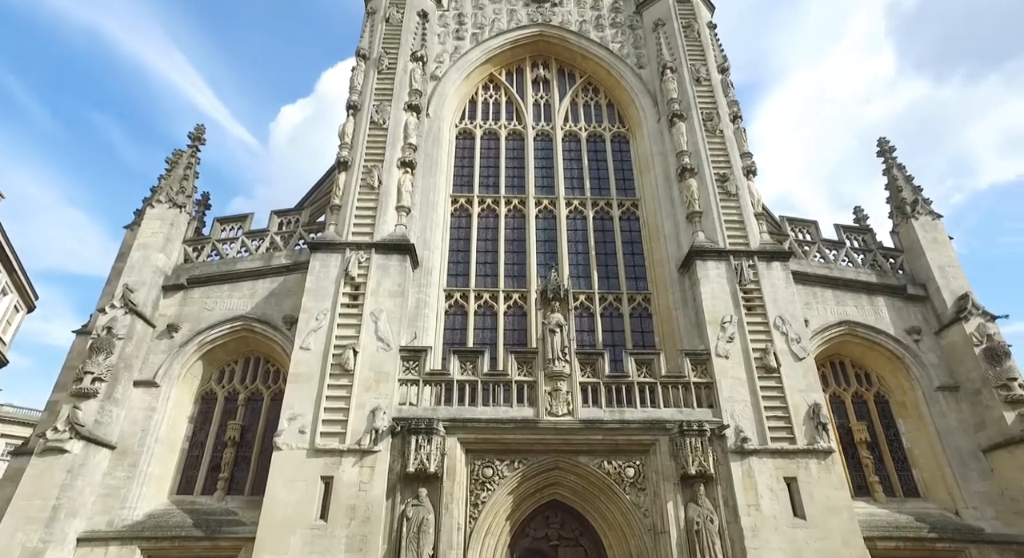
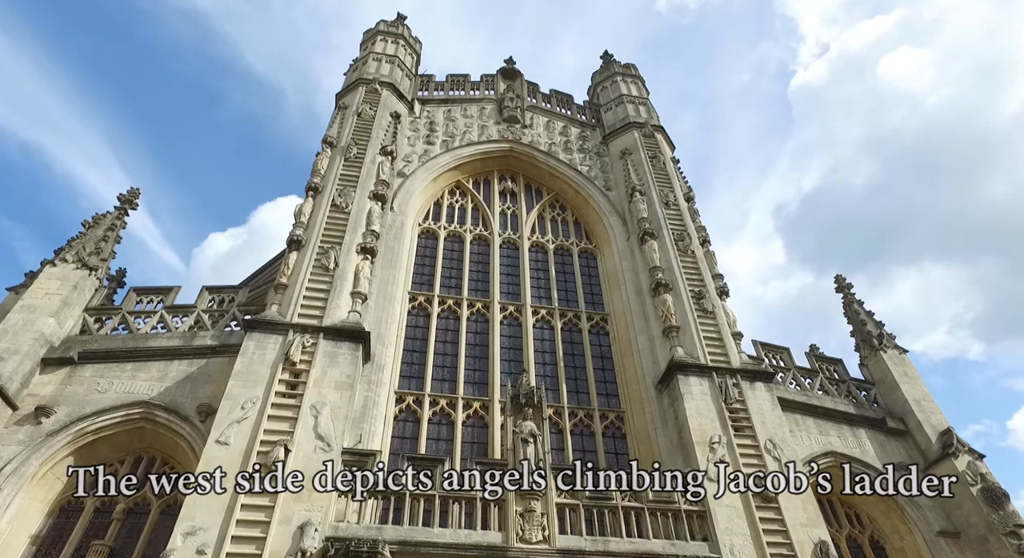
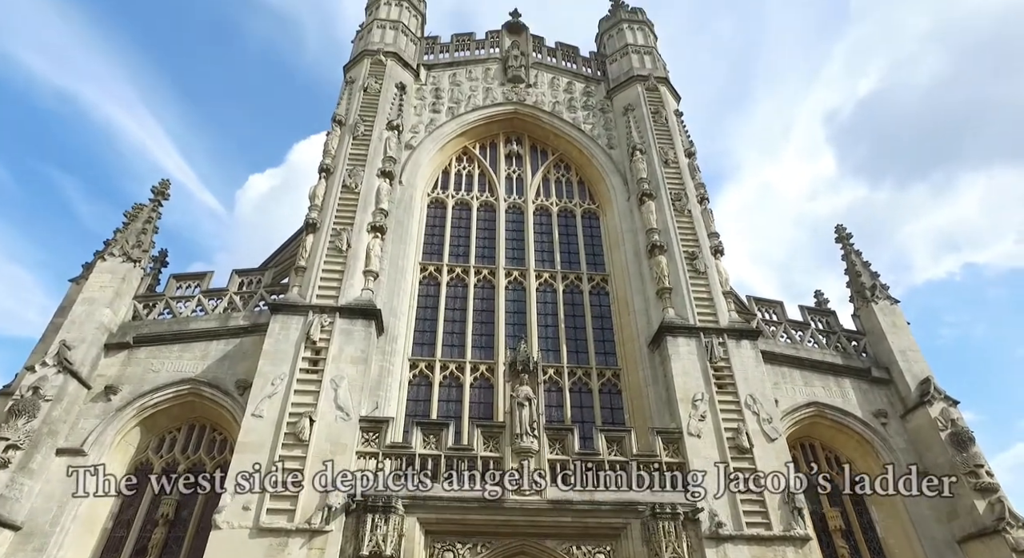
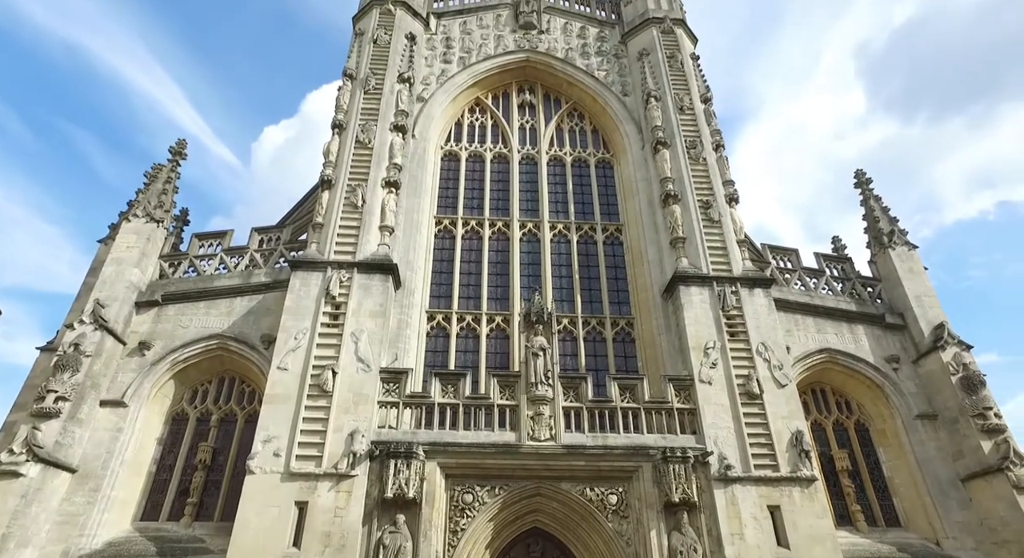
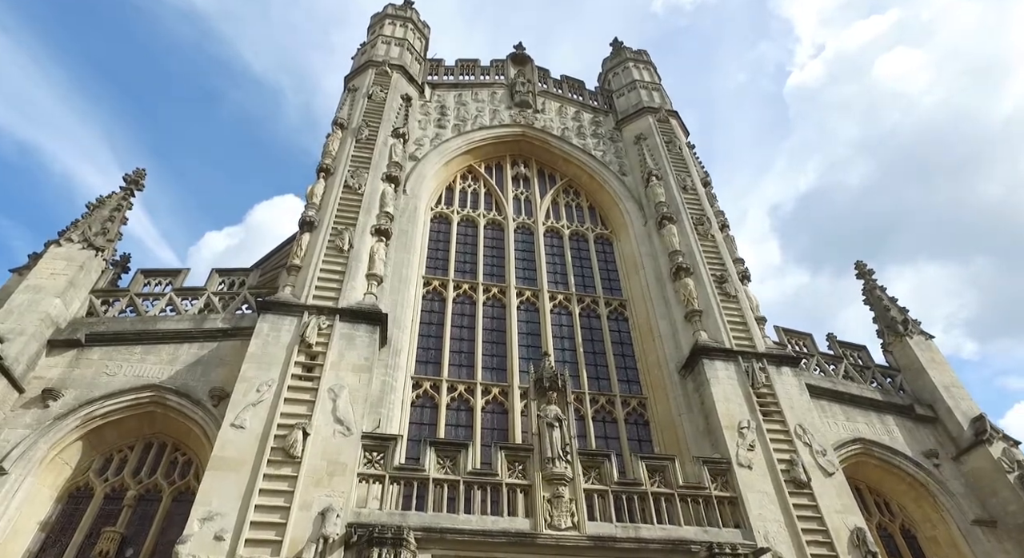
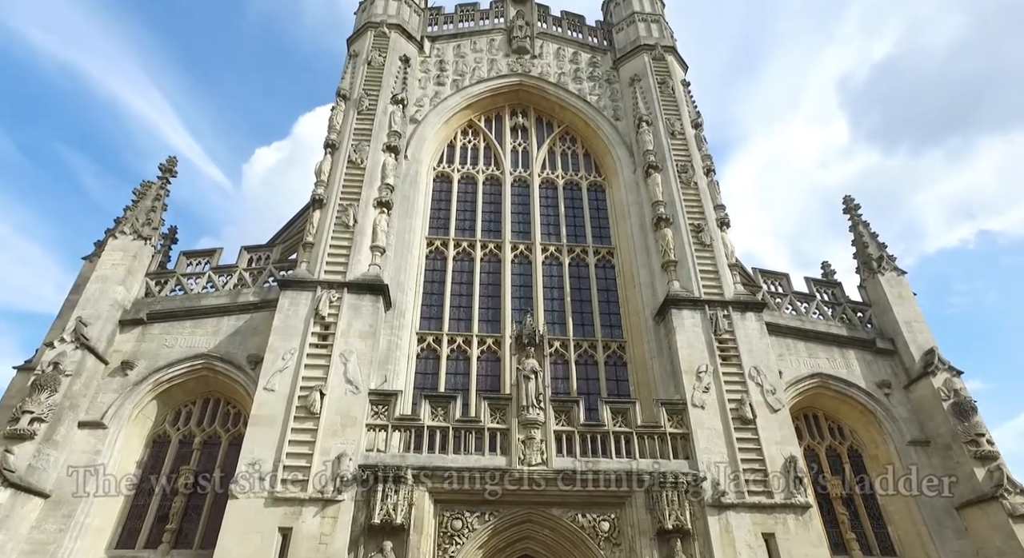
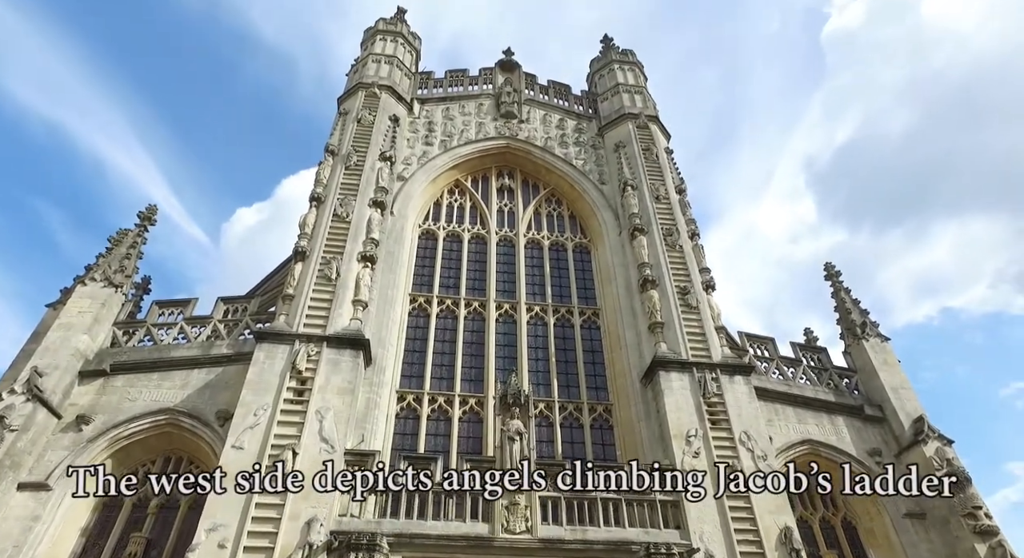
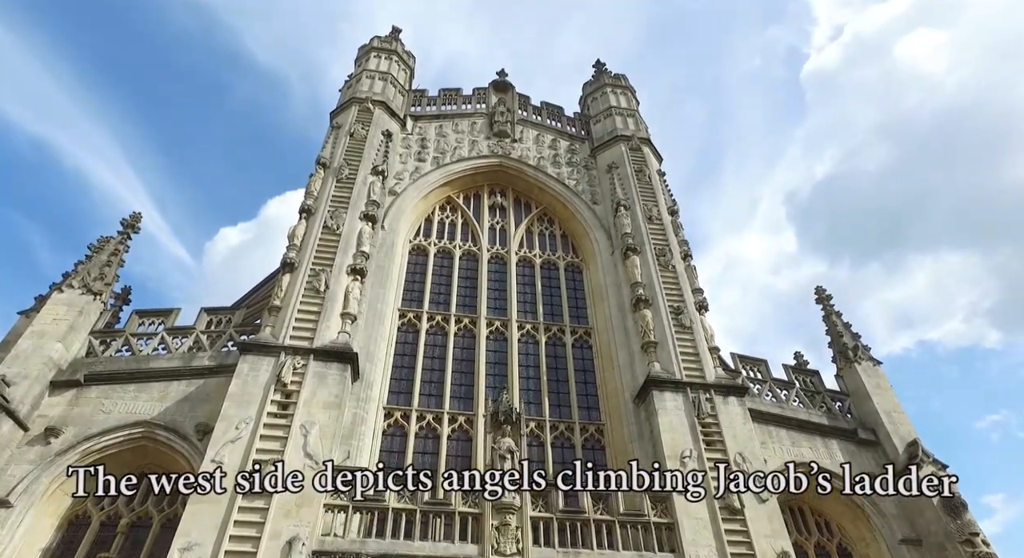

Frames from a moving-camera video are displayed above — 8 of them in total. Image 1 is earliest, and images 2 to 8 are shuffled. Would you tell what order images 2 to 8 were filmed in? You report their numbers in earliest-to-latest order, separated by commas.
4, 6, 3, 7, 8, 2, 5
